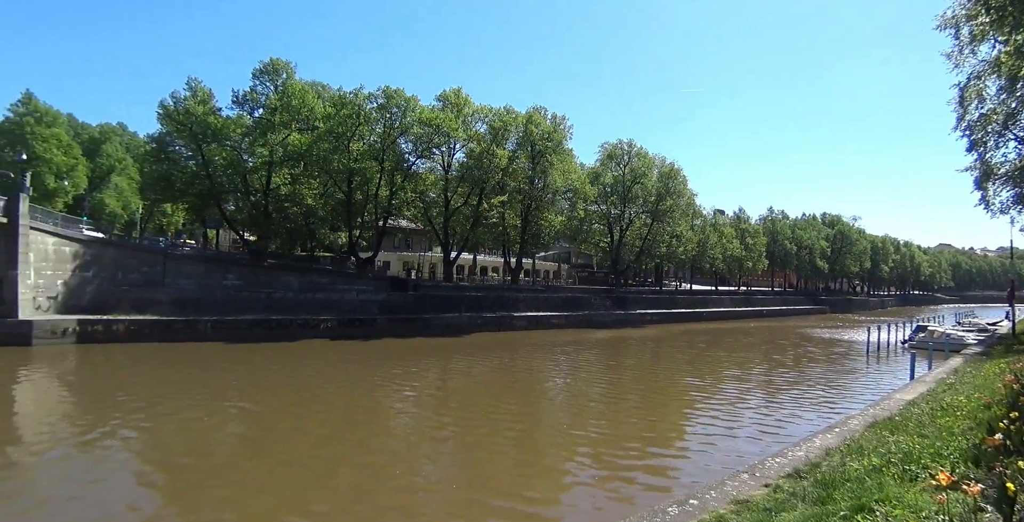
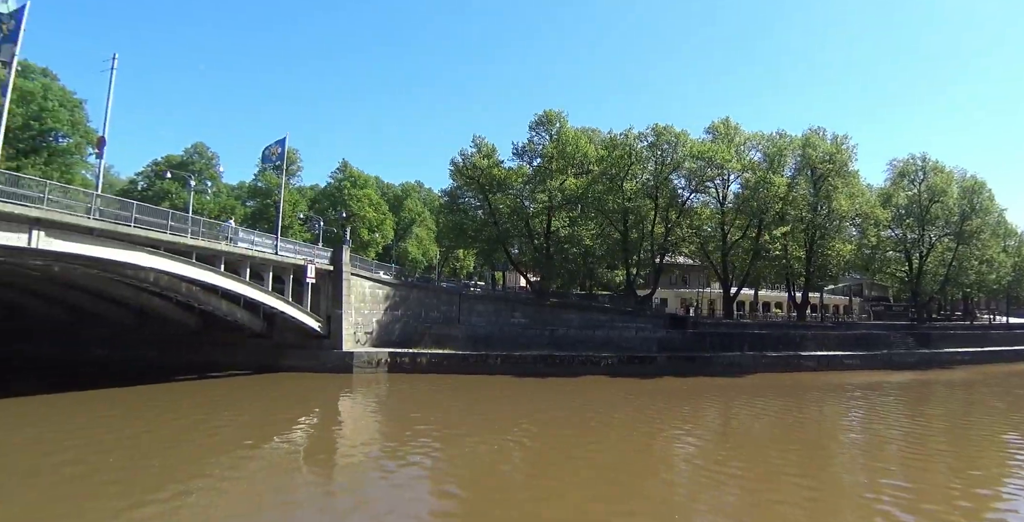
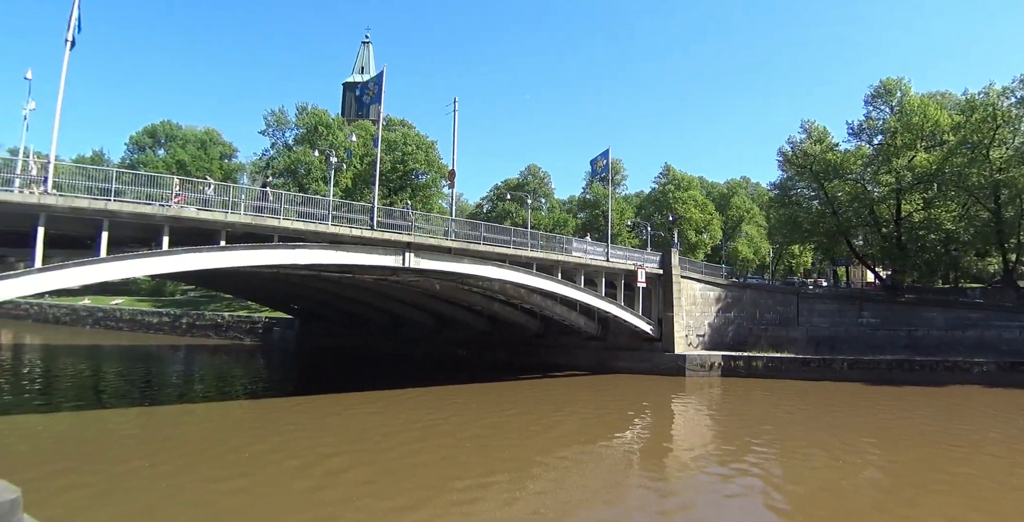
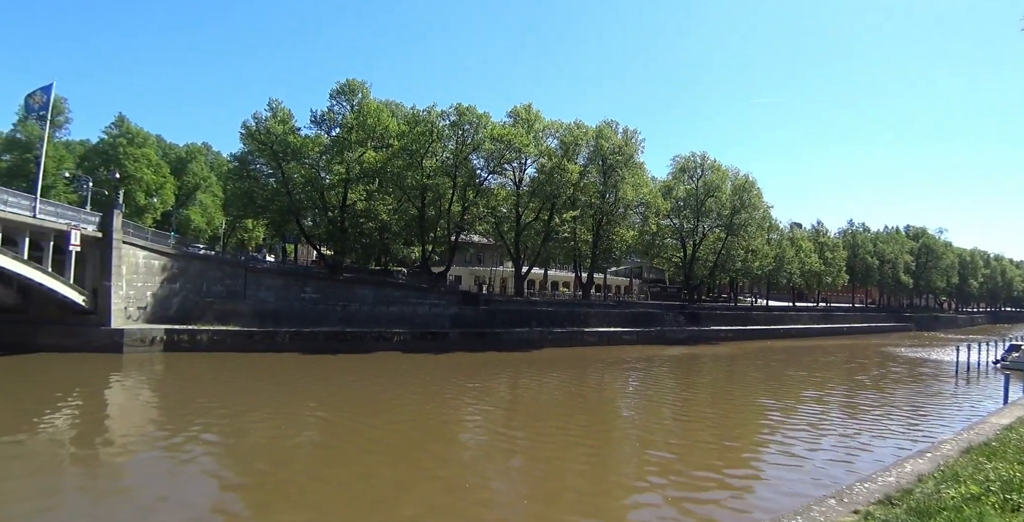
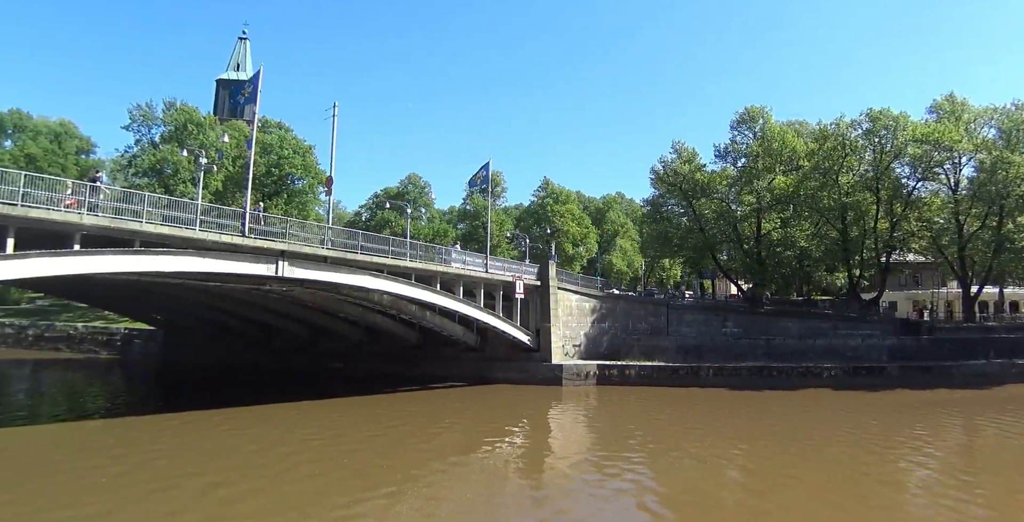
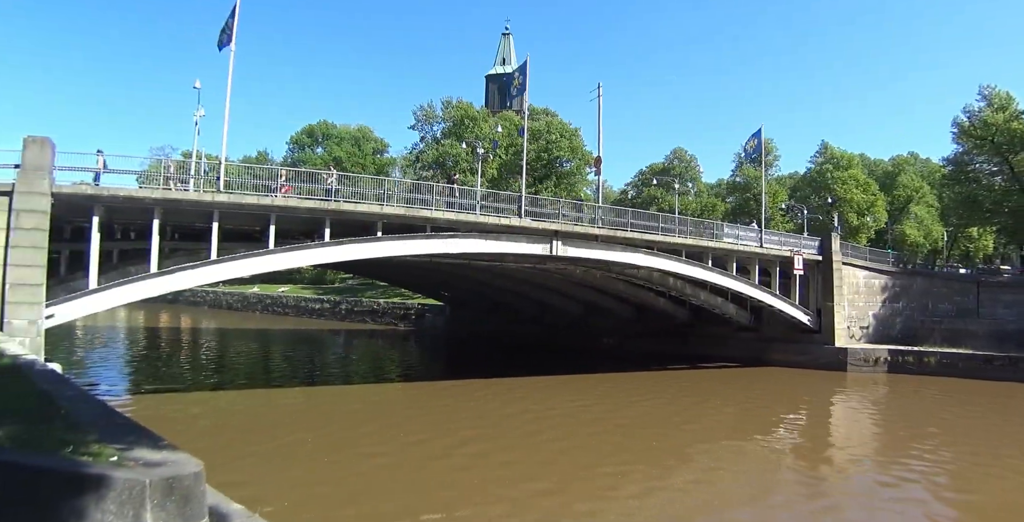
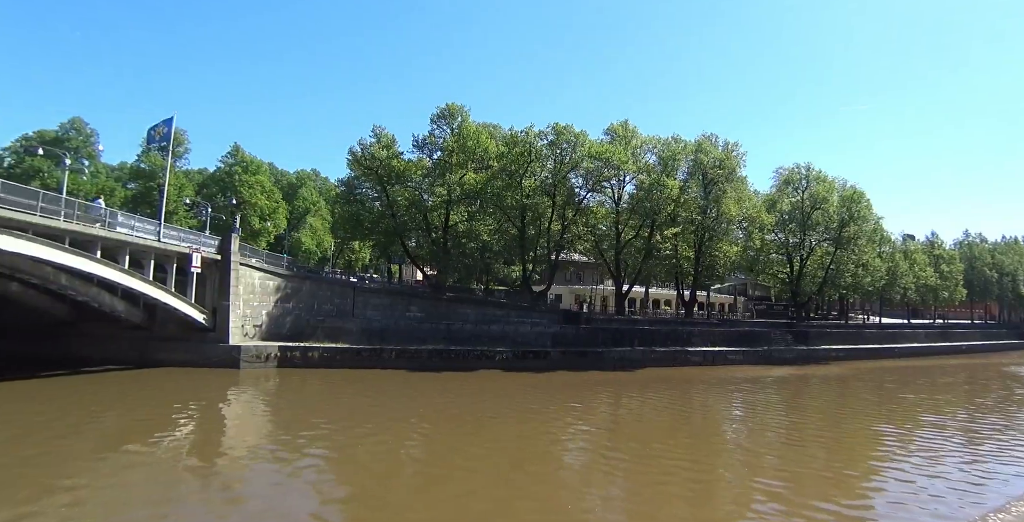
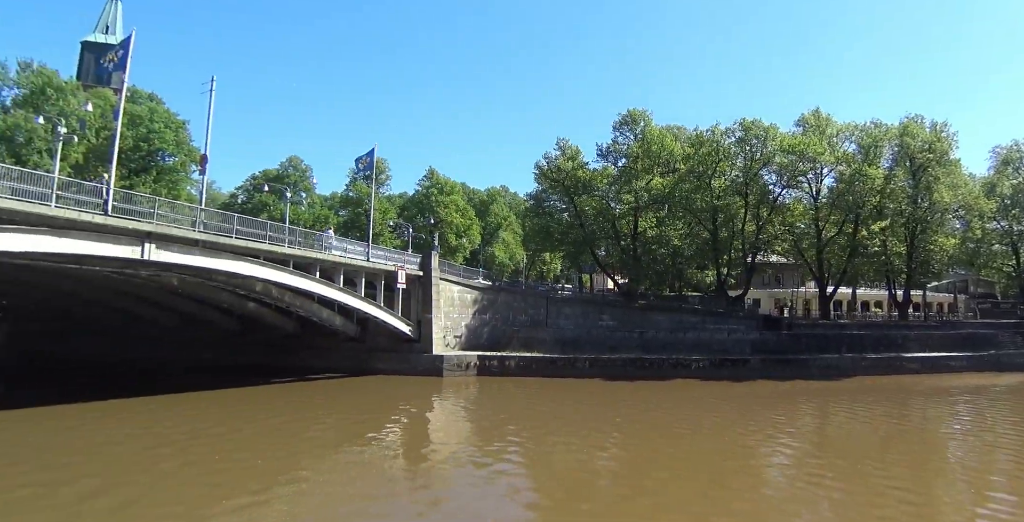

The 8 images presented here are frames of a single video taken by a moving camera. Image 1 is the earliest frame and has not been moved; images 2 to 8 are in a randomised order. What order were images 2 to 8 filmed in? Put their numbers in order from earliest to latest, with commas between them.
4, 7, 2, 8, 5, 3, 6
